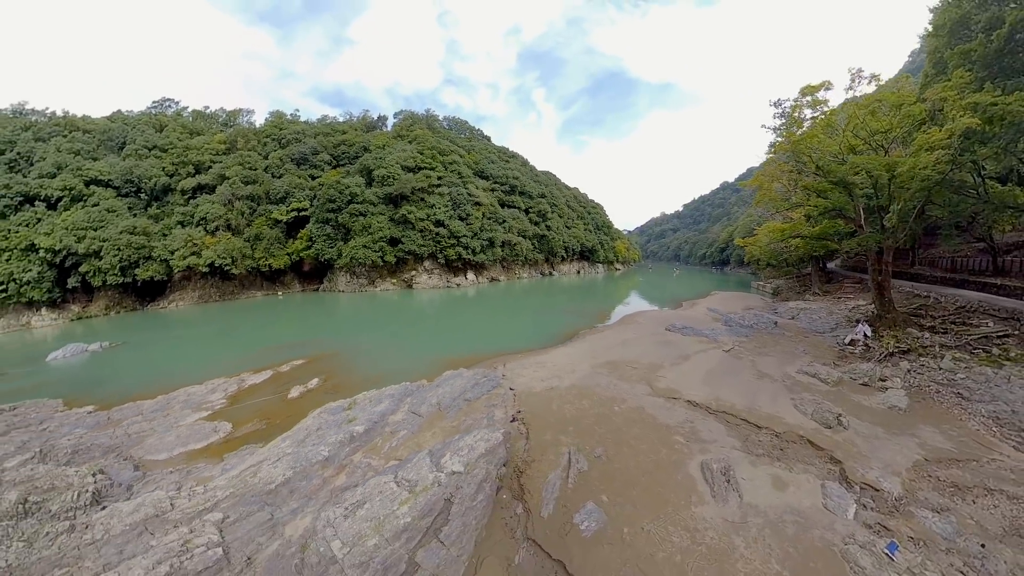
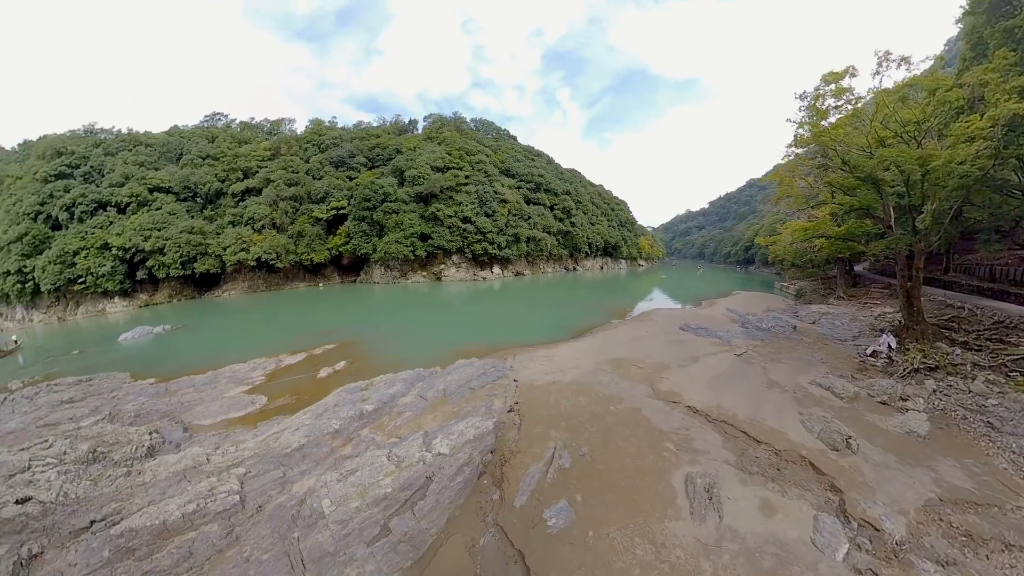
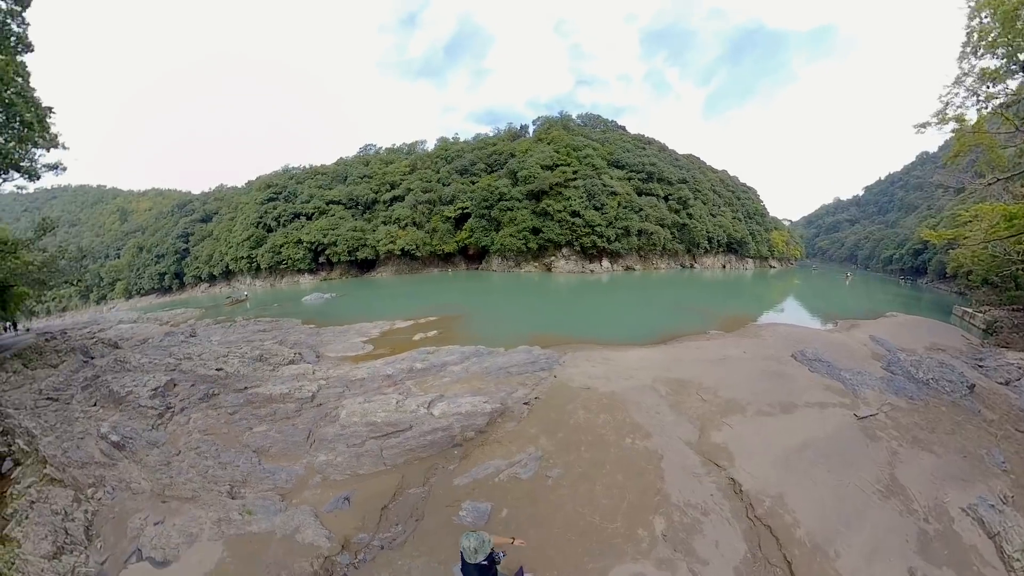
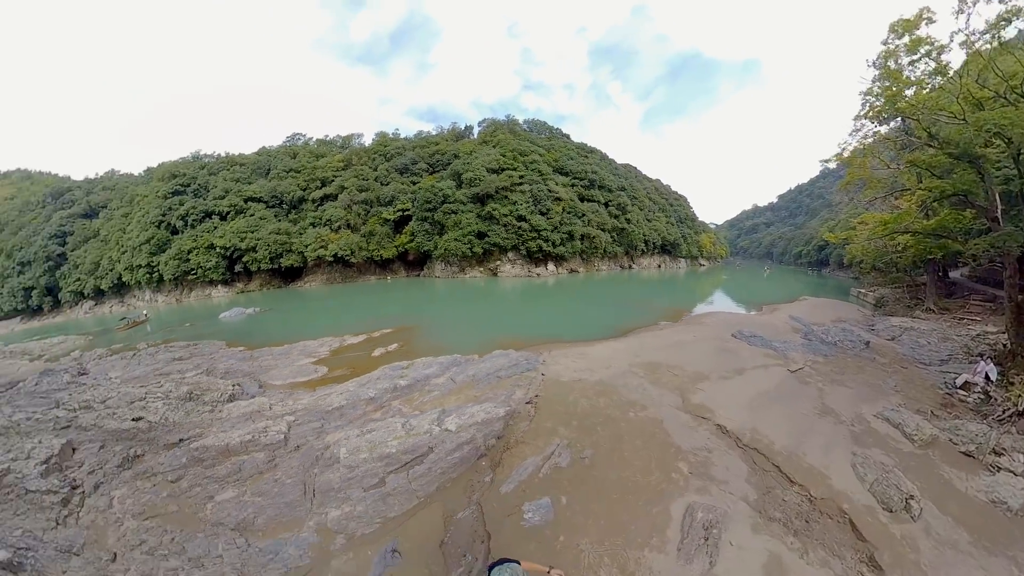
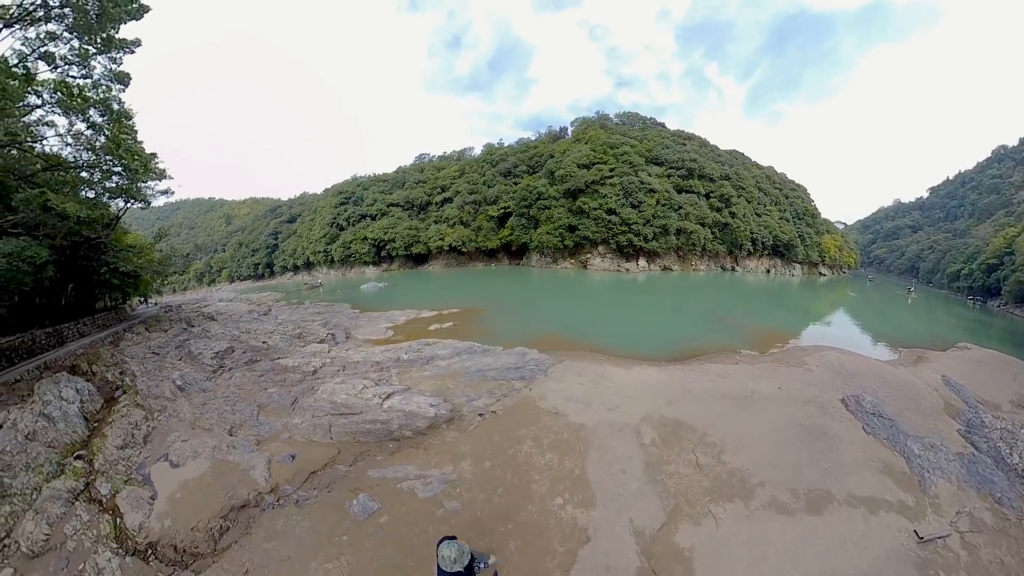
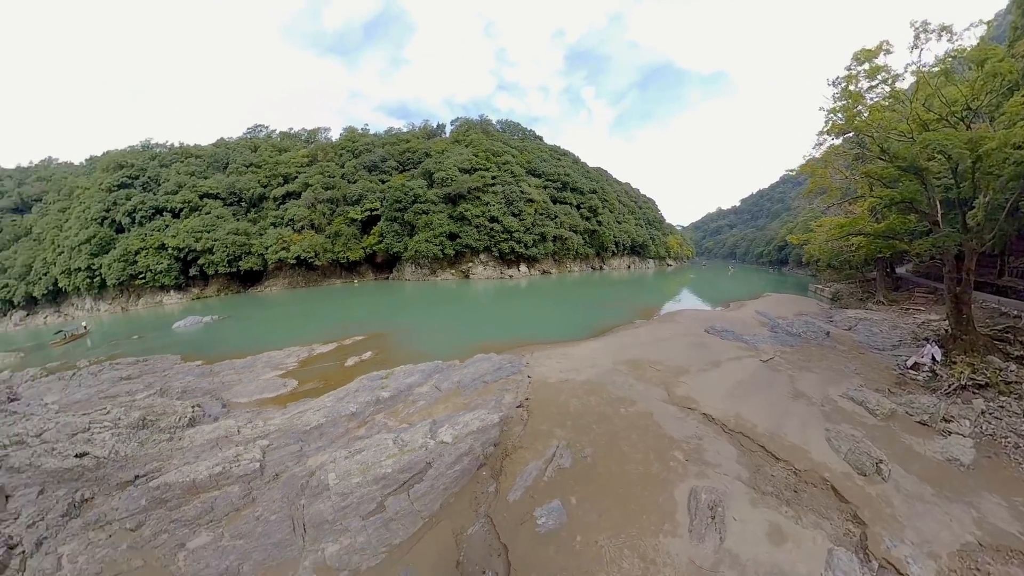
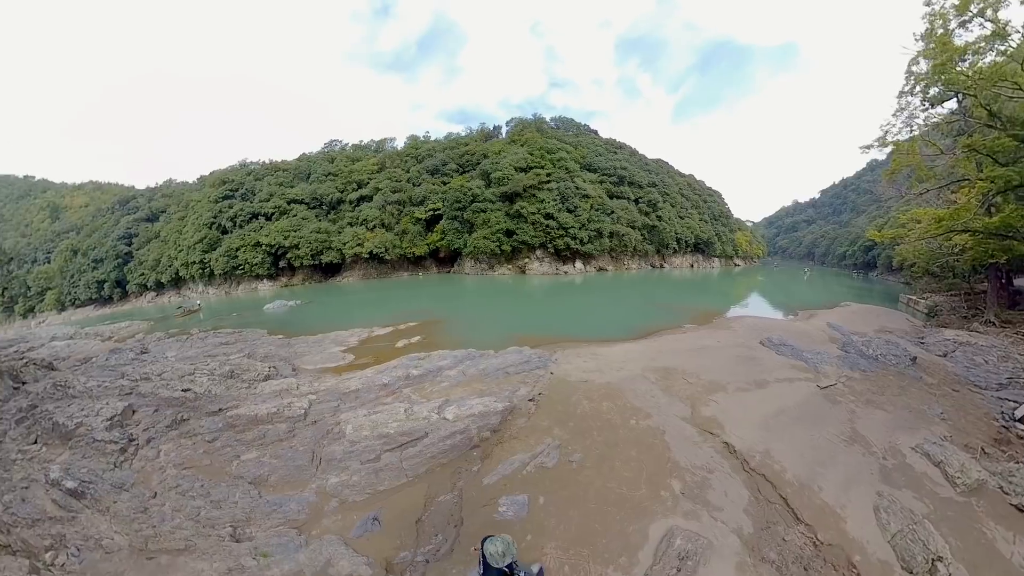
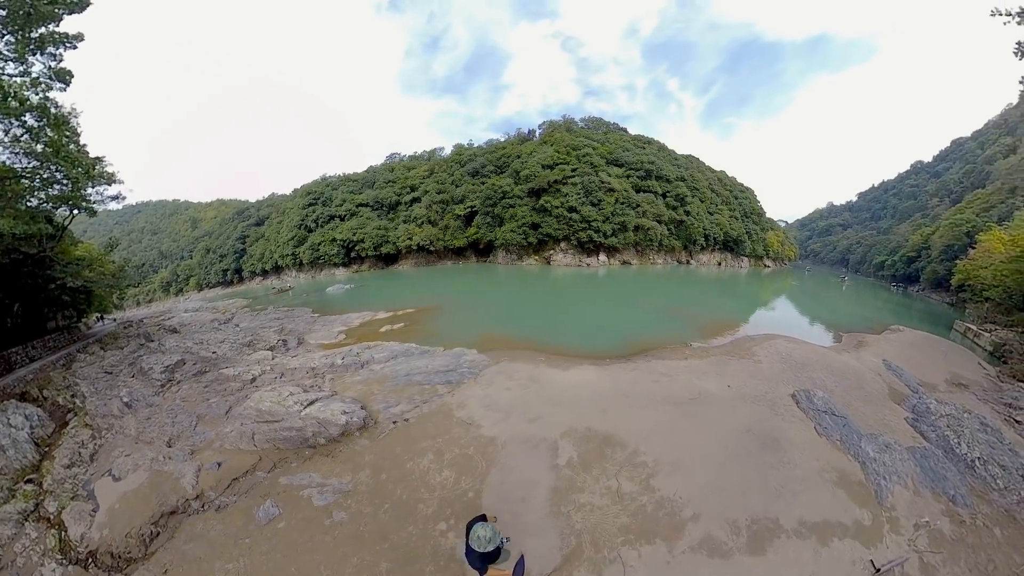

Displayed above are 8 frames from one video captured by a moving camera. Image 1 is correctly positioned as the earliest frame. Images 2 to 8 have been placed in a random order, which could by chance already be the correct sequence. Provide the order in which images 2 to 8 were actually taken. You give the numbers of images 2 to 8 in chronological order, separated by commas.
2, 6, 4, 7, 3, 5, 8
